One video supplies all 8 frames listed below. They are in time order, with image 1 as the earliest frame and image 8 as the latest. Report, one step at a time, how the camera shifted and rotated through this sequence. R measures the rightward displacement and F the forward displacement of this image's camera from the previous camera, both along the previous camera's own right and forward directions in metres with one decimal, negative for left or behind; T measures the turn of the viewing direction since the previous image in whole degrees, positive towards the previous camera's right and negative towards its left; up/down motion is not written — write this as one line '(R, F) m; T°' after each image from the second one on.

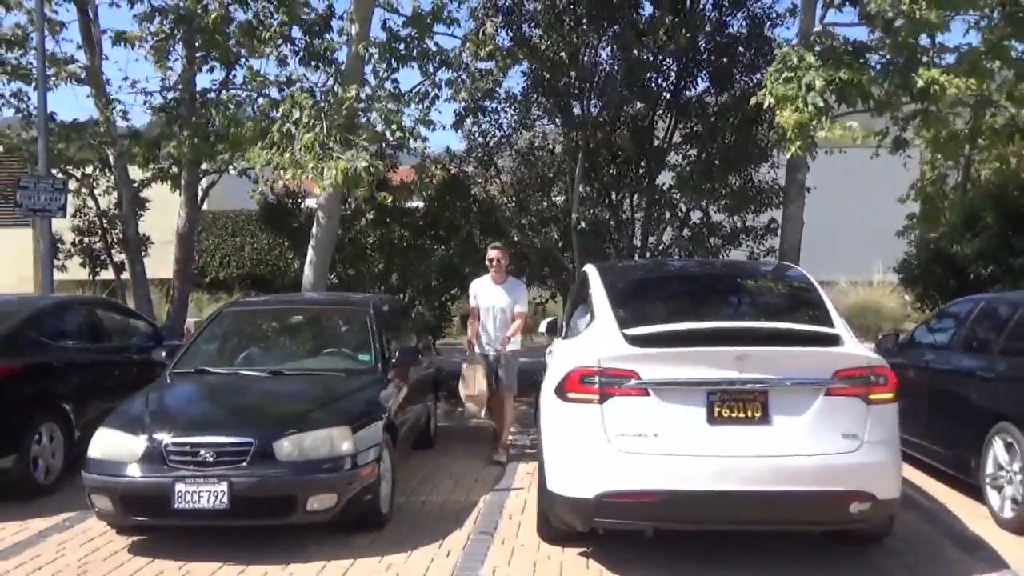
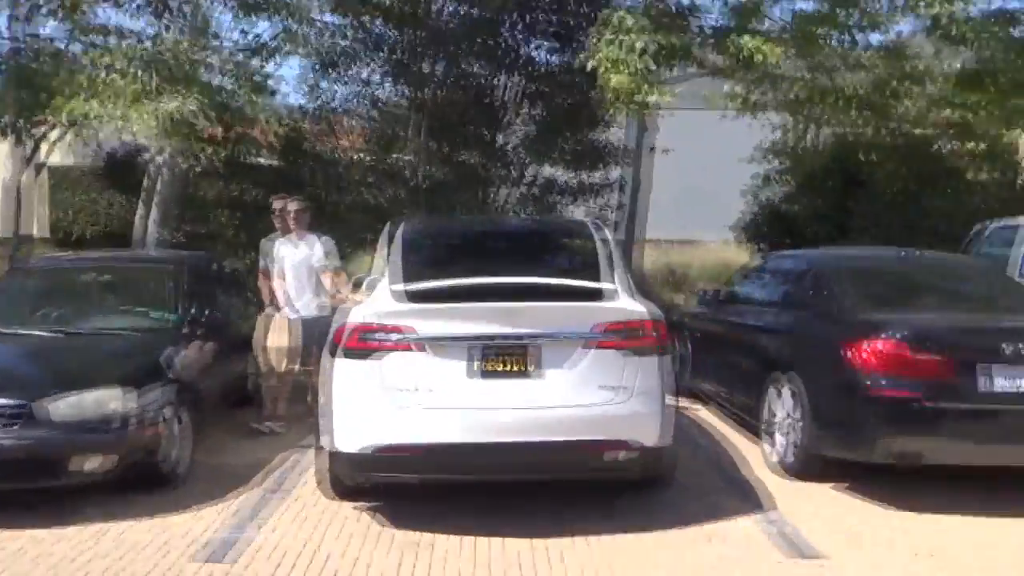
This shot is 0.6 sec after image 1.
(+0.8, -0.1) m; +5°
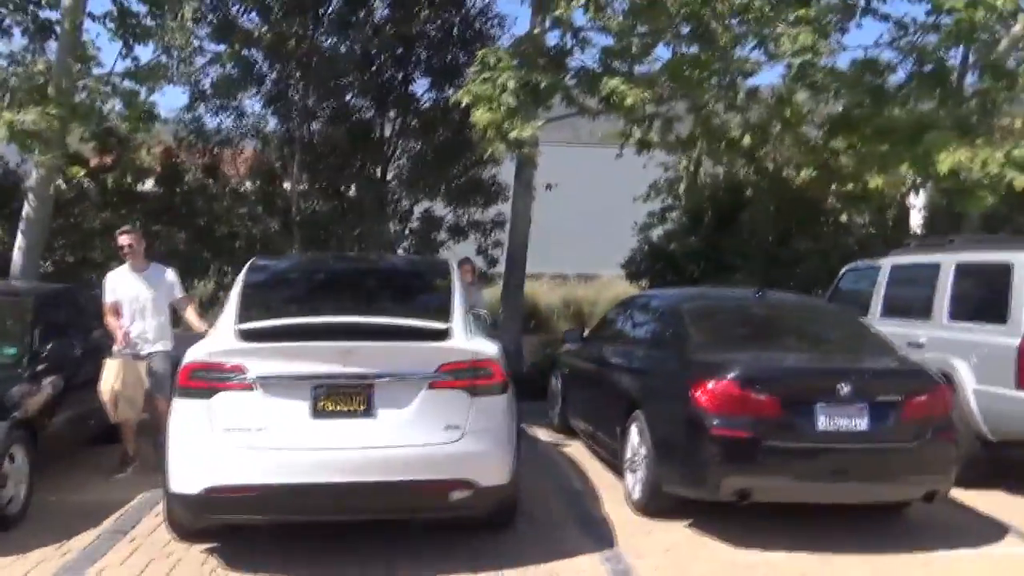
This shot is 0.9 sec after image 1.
(+0.4, 0.0) m; +5°
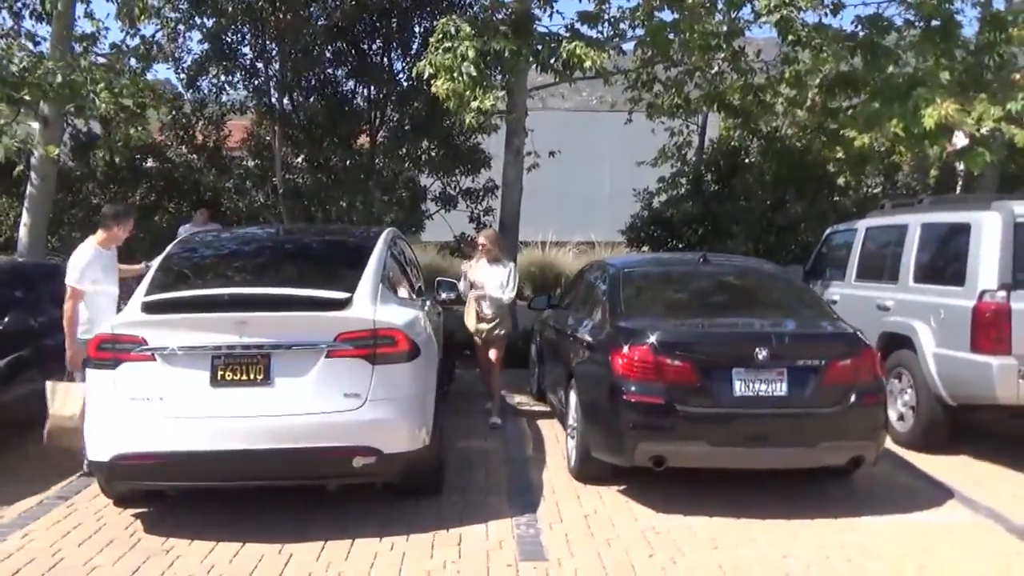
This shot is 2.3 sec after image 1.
(+1.0, 0.0) m; -4°
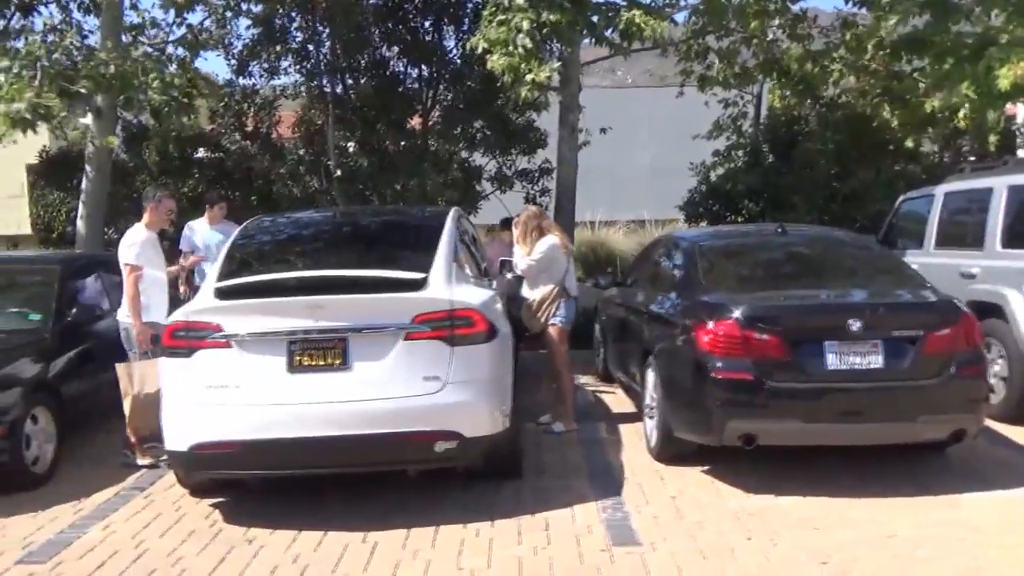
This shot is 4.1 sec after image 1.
(-0.2, +0.2) m; -2°
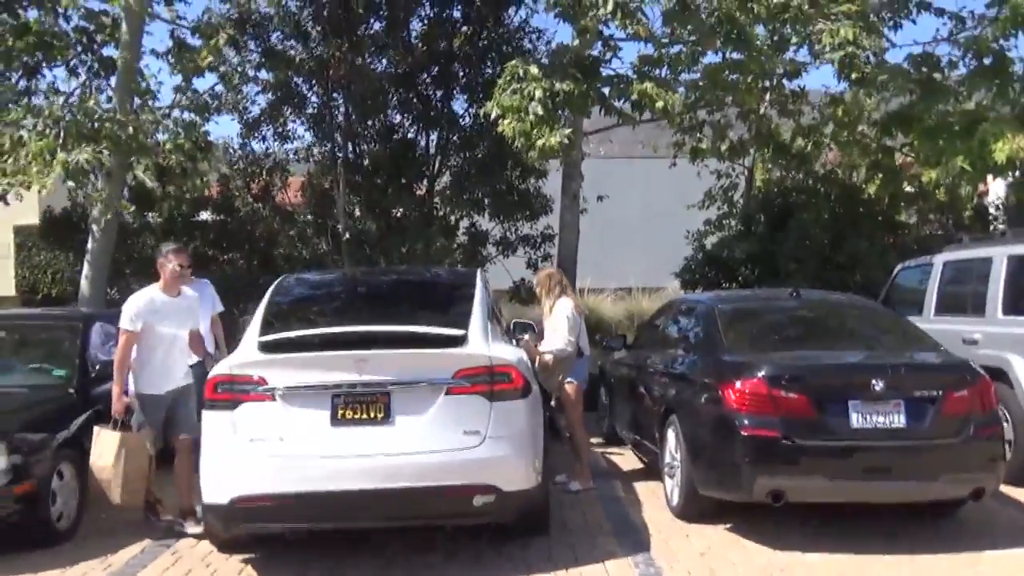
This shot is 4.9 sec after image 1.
(-0.4, -0.1) m; +2°
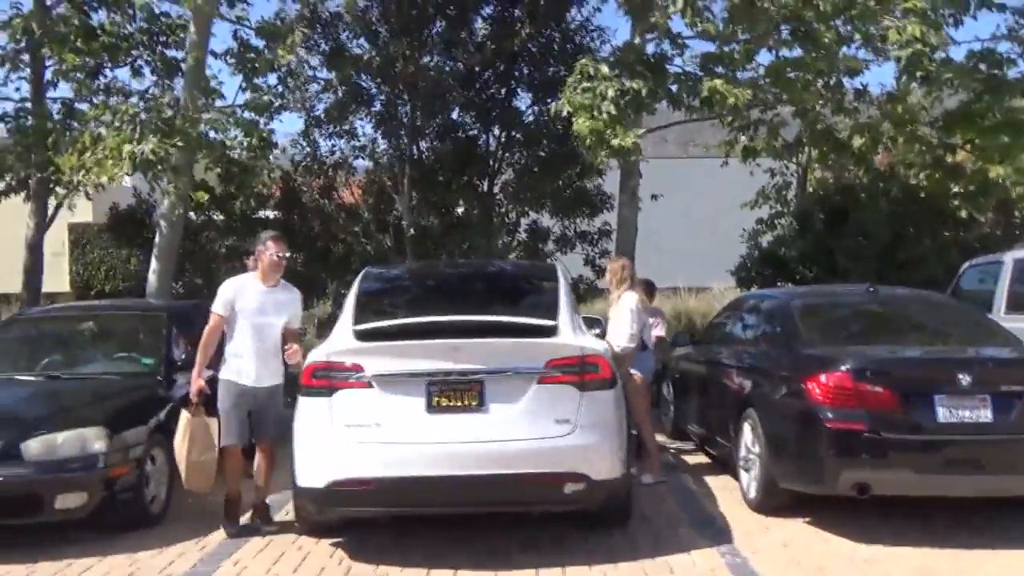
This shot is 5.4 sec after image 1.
(-0.3, -0.1) m; -2°
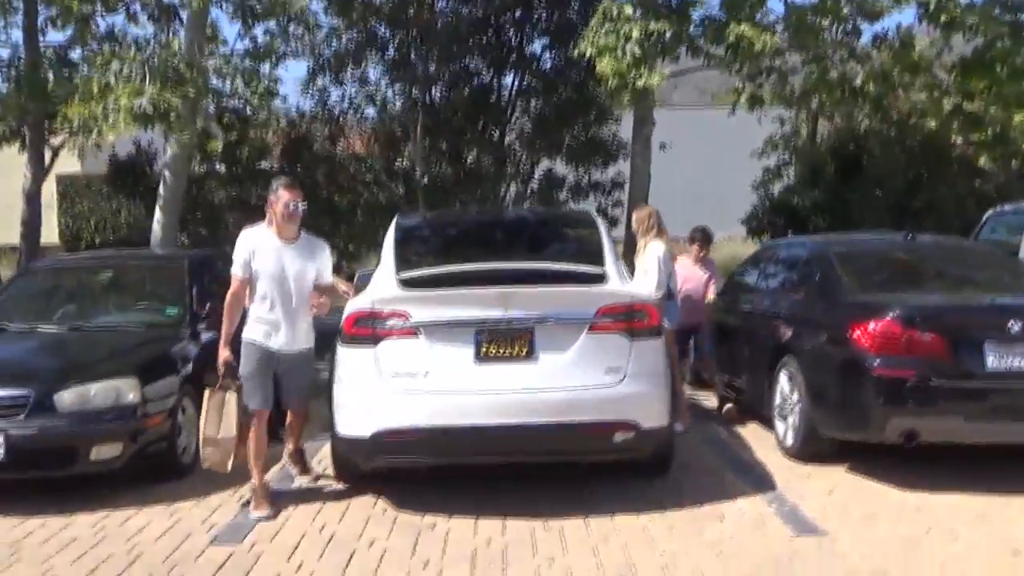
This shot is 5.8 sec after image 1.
(-0.4, +0.1) m; +1°
